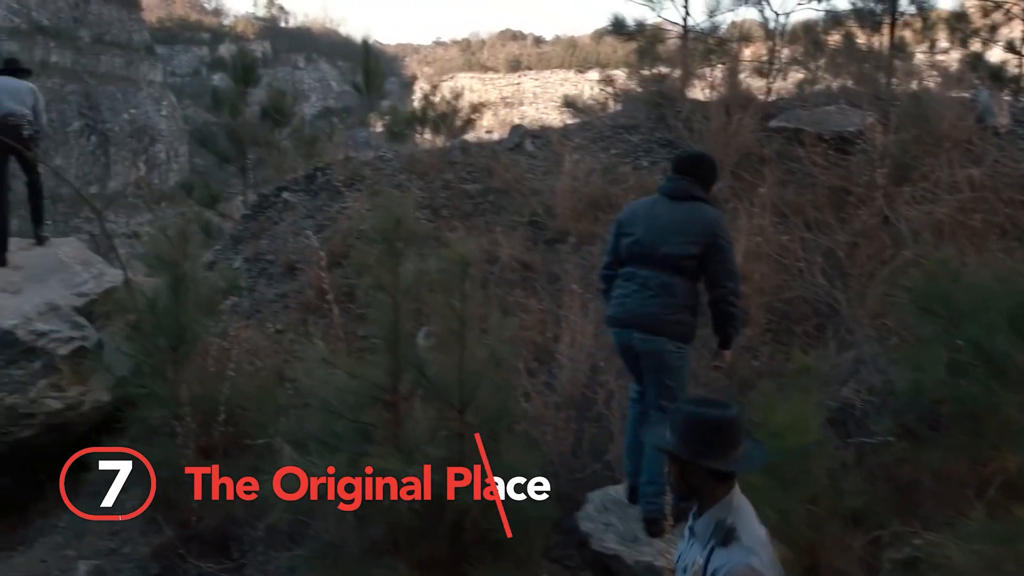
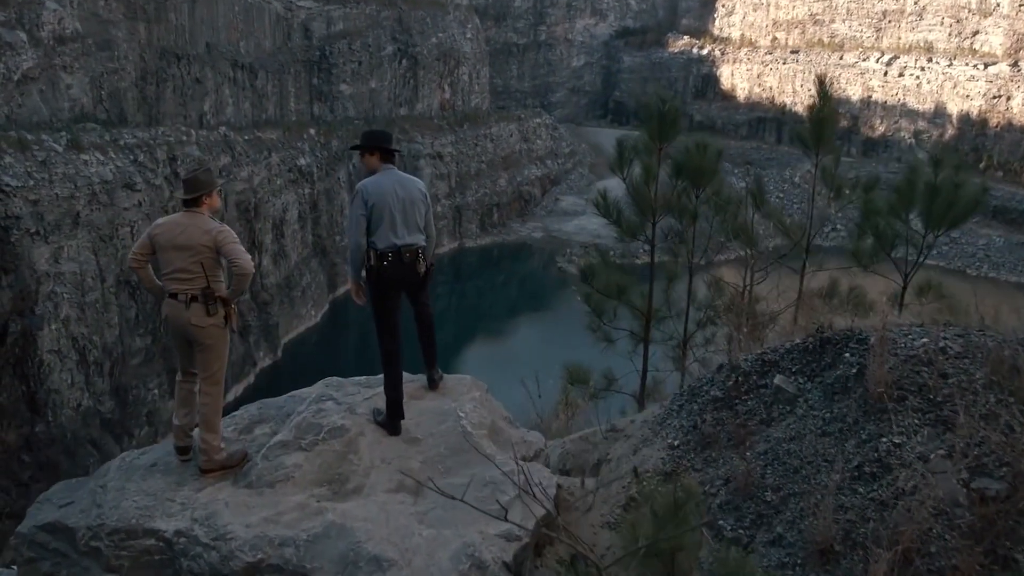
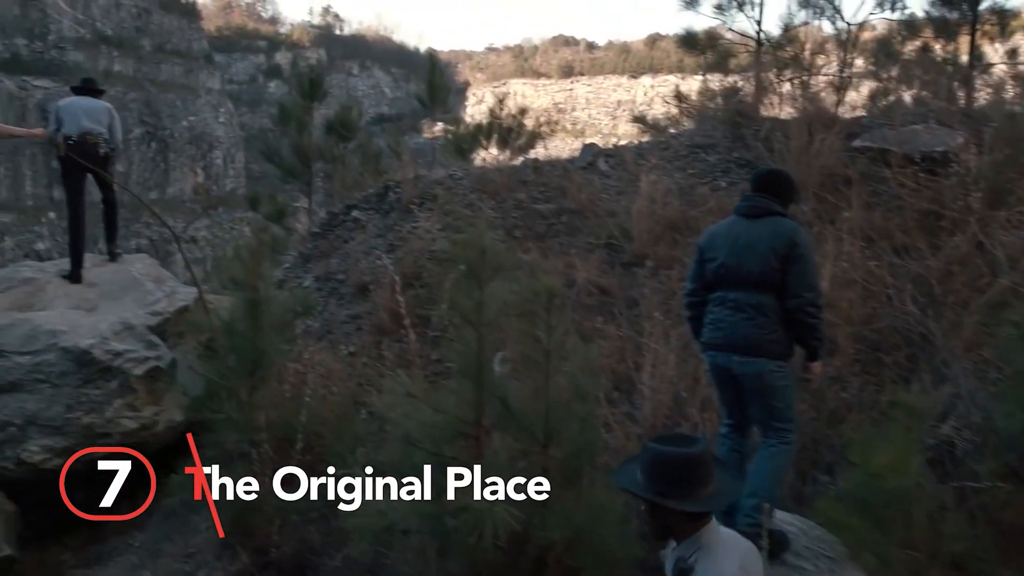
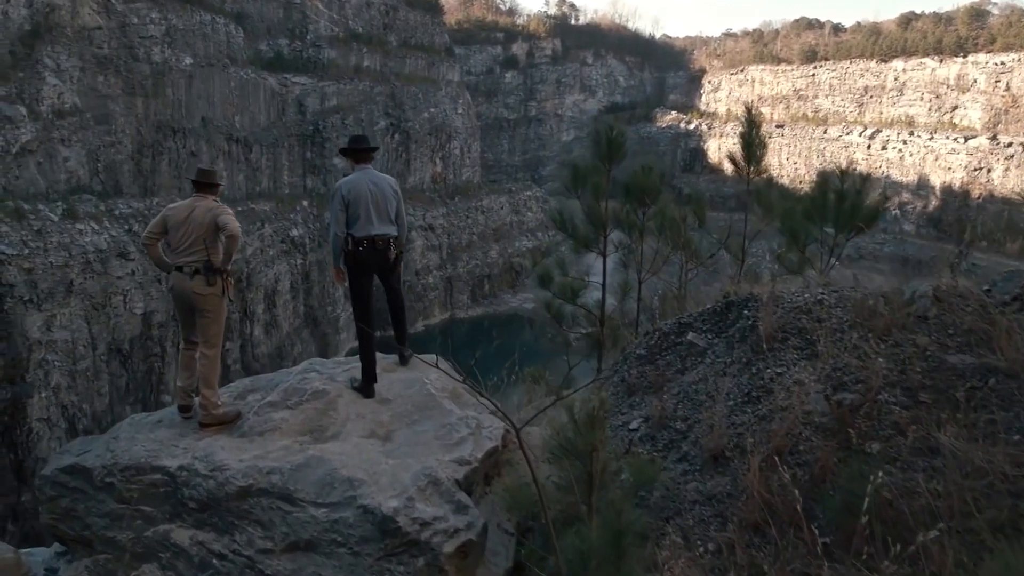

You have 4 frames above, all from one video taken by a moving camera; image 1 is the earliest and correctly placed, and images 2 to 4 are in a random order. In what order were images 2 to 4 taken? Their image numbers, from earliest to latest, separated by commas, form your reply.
3, 4, 2
